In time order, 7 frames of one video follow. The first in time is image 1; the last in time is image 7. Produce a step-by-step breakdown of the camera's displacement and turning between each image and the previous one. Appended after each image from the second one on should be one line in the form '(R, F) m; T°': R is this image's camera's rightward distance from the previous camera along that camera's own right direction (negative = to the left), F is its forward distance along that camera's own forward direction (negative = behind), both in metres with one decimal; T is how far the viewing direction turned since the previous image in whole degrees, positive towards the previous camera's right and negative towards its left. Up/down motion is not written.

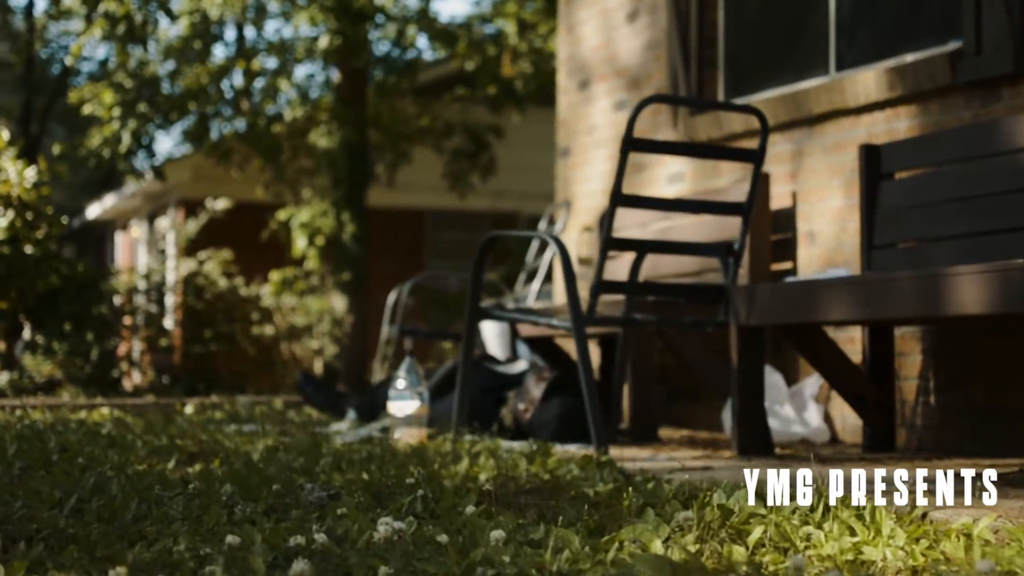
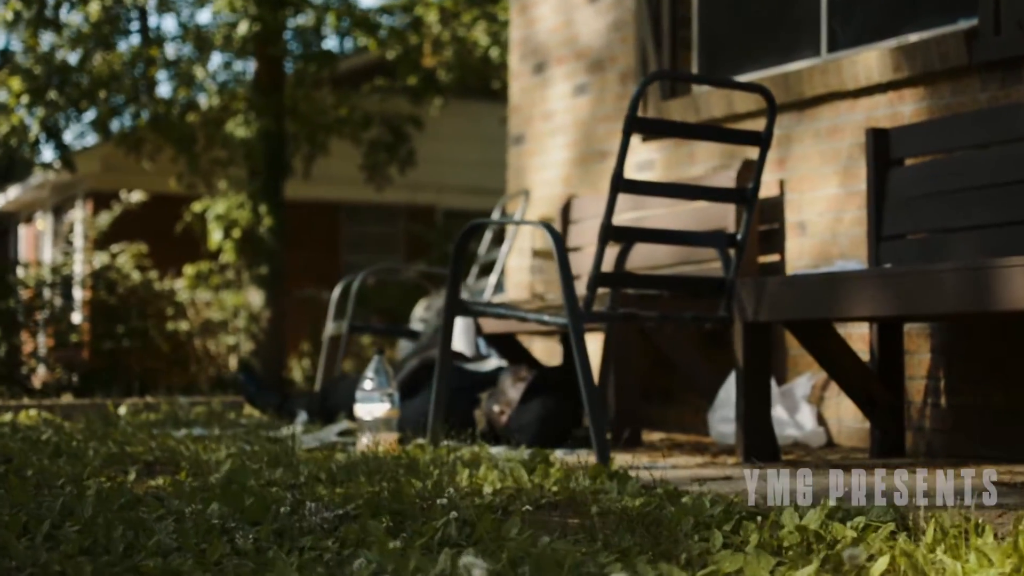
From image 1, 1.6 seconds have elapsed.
(-0.3, +0.5) m; +3°
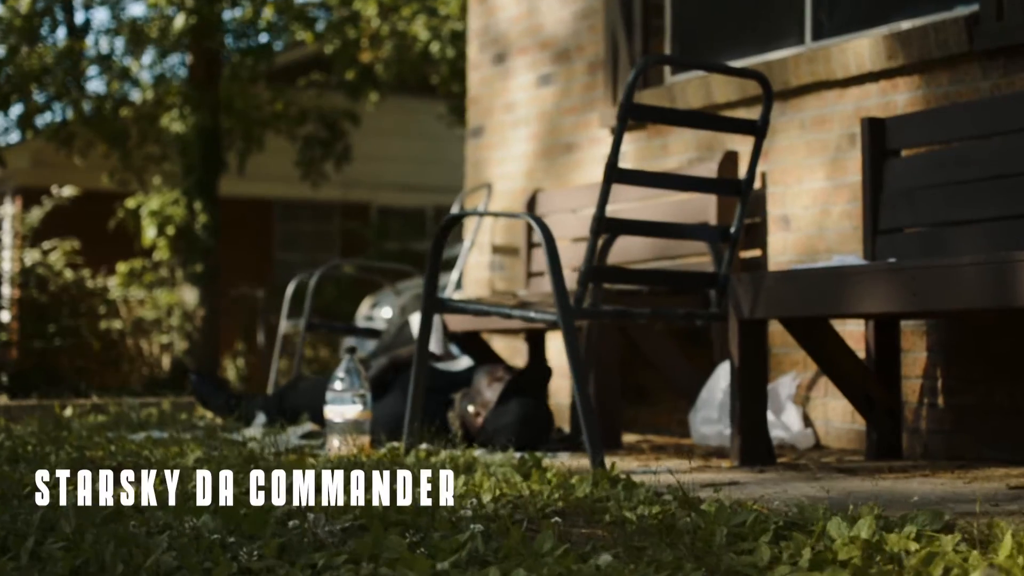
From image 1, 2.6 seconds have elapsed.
(-0.2, +0.3) m; +3°
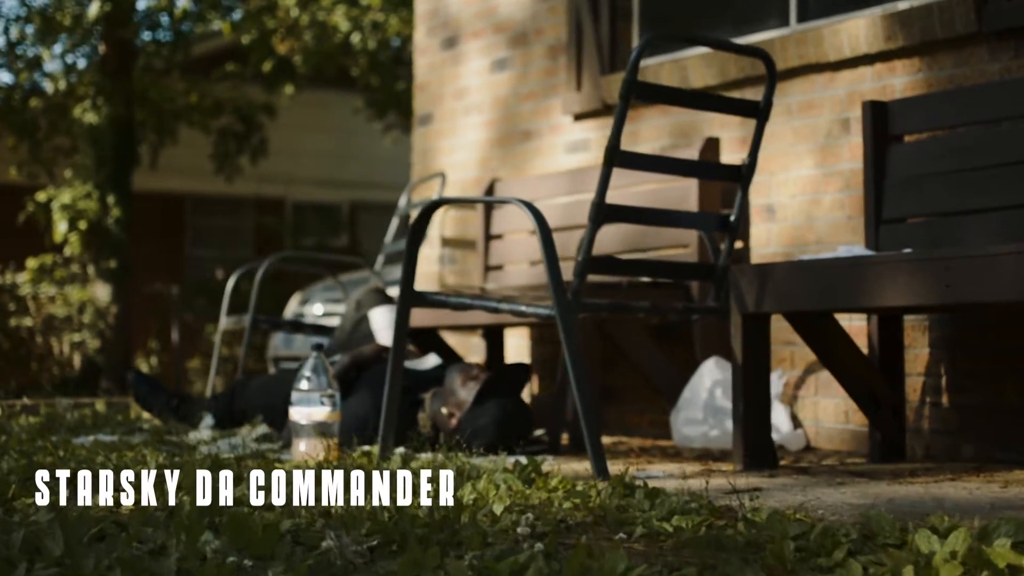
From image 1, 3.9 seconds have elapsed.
(-0.3, +0.4) m; +3°
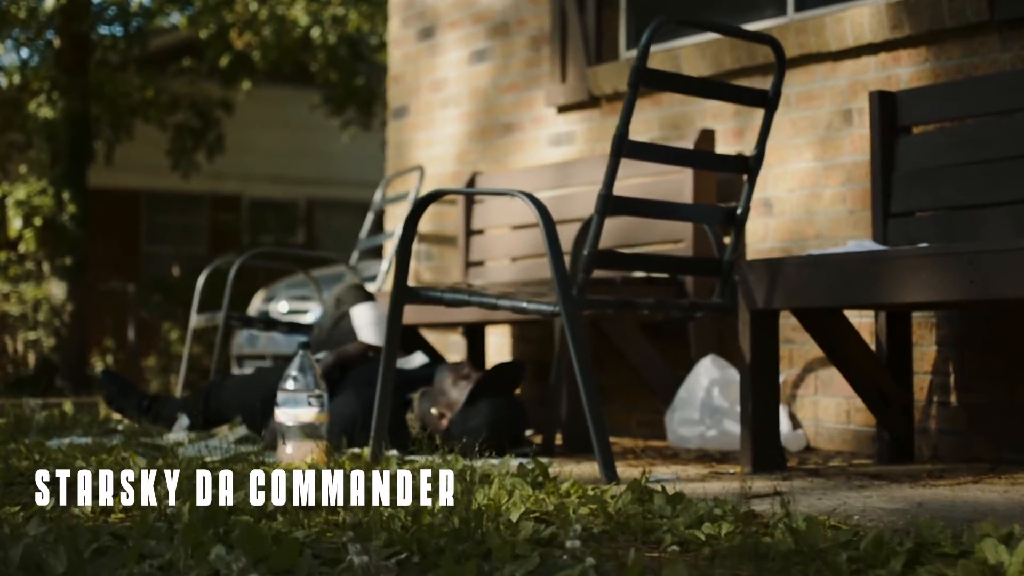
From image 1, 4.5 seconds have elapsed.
(-0.1, +0.2) m; +2°
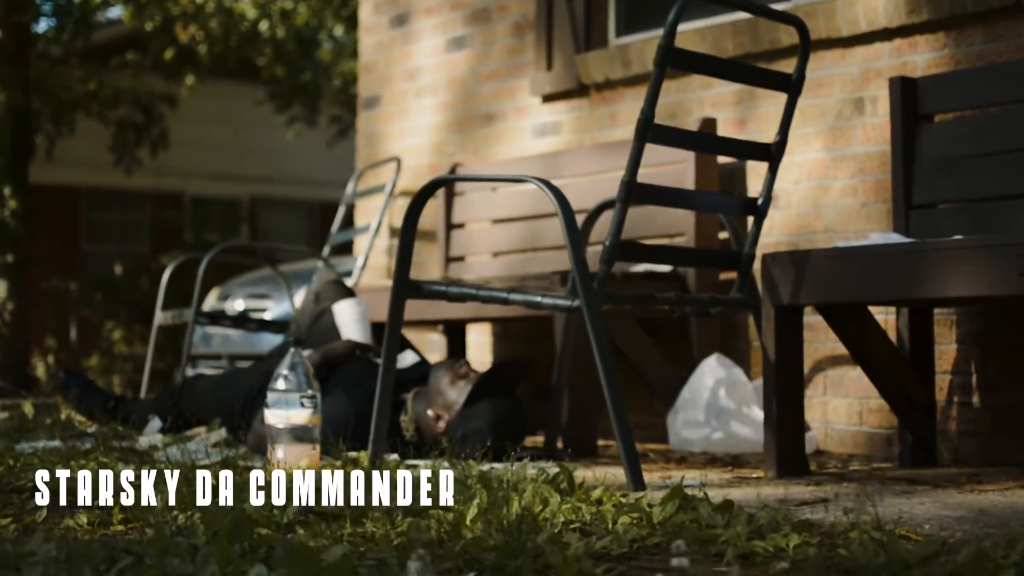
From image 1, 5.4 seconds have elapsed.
(-0.2, +0.3) m; +2°
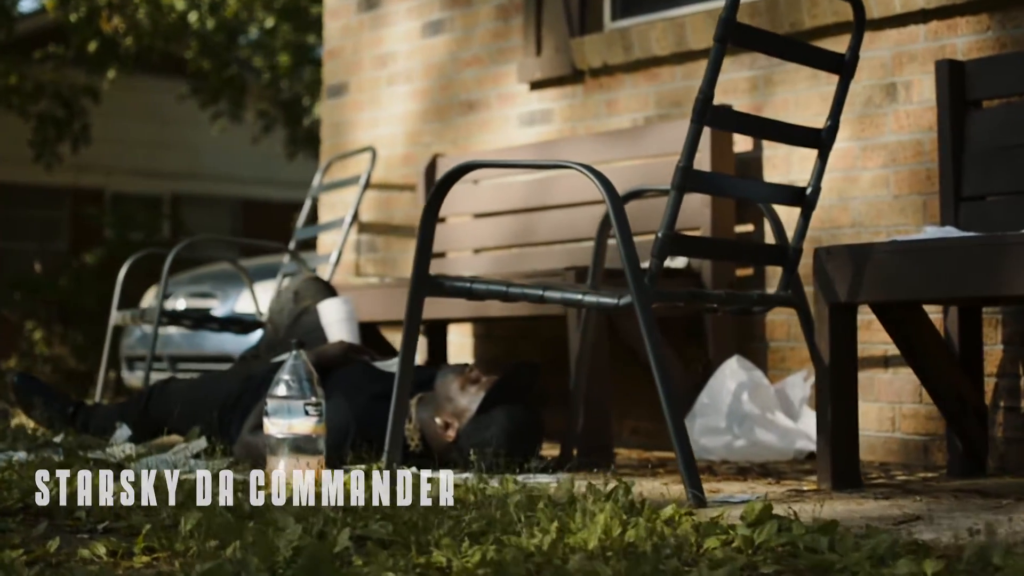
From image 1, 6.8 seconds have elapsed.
(-0.3, +0.4) m; +3°
